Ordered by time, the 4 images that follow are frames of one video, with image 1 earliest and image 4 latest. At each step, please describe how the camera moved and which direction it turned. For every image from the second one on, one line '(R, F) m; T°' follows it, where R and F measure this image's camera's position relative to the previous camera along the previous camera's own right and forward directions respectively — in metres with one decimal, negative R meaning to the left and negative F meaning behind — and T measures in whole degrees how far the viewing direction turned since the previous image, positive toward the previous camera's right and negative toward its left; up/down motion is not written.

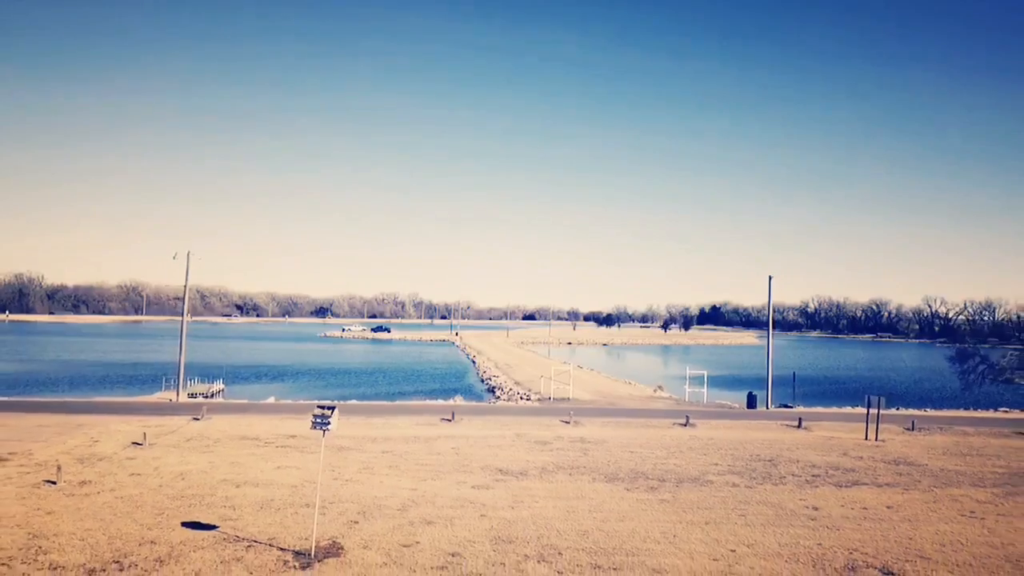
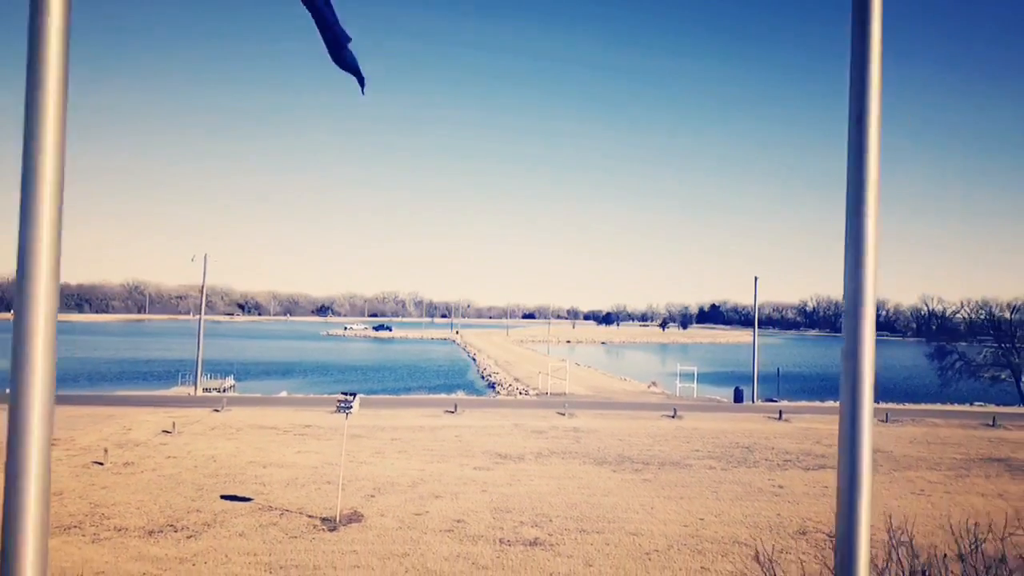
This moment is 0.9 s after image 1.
(+0.1, -2.2) m; 0°
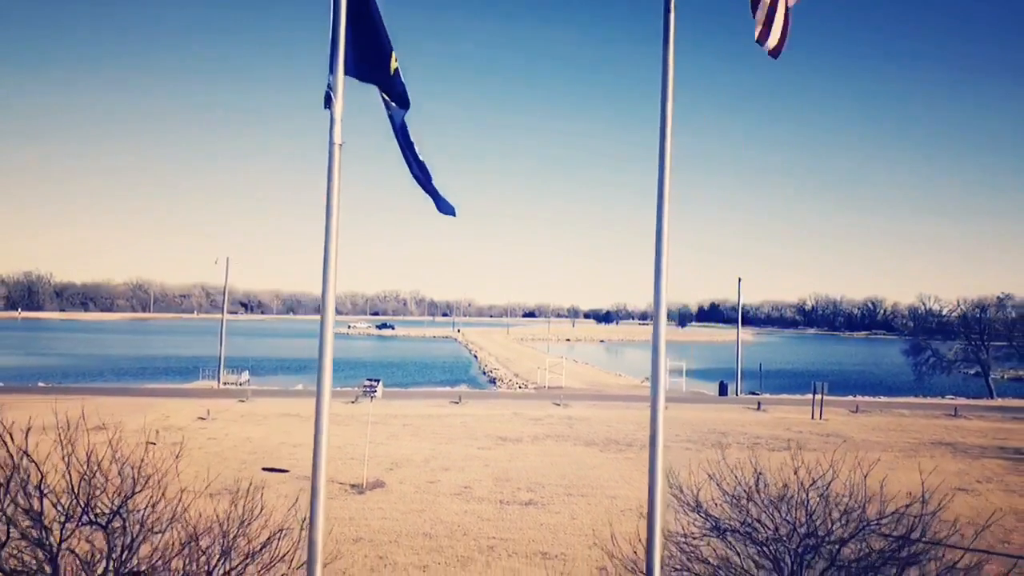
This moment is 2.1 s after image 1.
(+0.1, -3.0) m; 0°
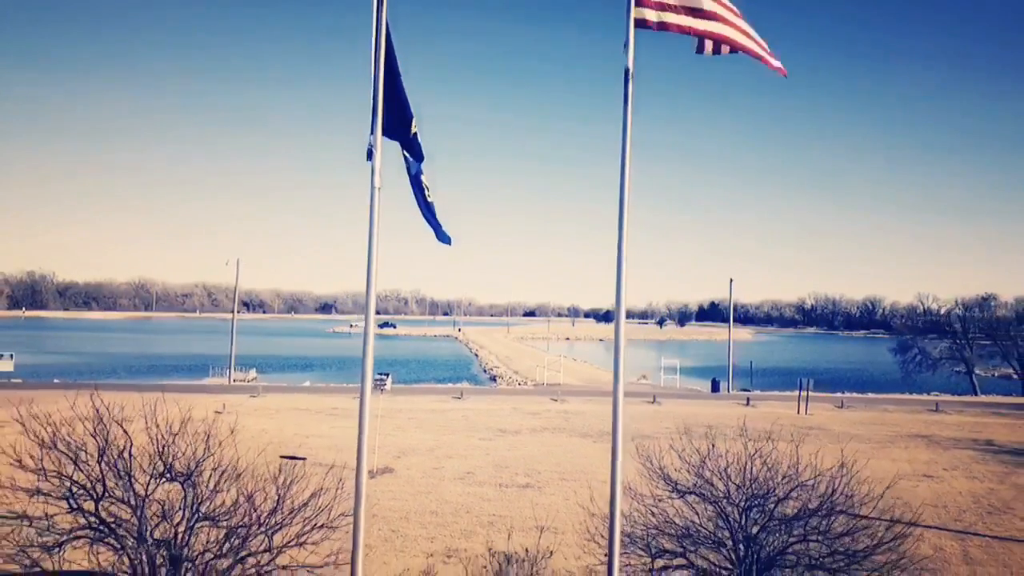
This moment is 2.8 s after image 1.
(+0.1, -1.7) m; 0°
